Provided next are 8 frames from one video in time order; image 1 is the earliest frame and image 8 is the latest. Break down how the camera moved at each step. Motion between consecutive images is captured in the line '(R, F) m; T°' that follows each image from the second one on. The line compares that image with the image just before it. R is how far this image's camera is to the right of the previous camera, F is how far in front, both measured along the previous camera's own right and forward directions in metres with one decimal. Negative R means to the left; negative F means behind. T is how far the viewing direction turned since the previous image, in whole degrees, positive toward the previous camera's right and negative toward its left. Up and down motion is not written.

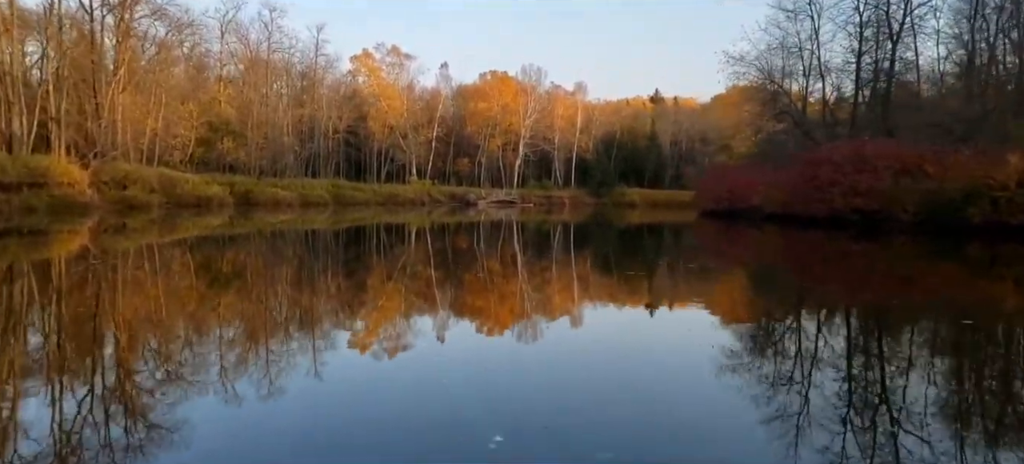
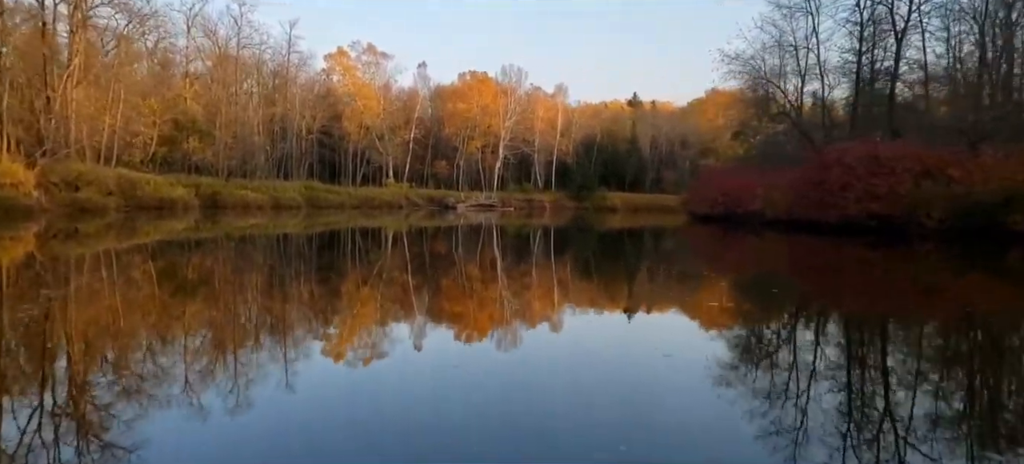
(-0.1, +0.6) m; +2°
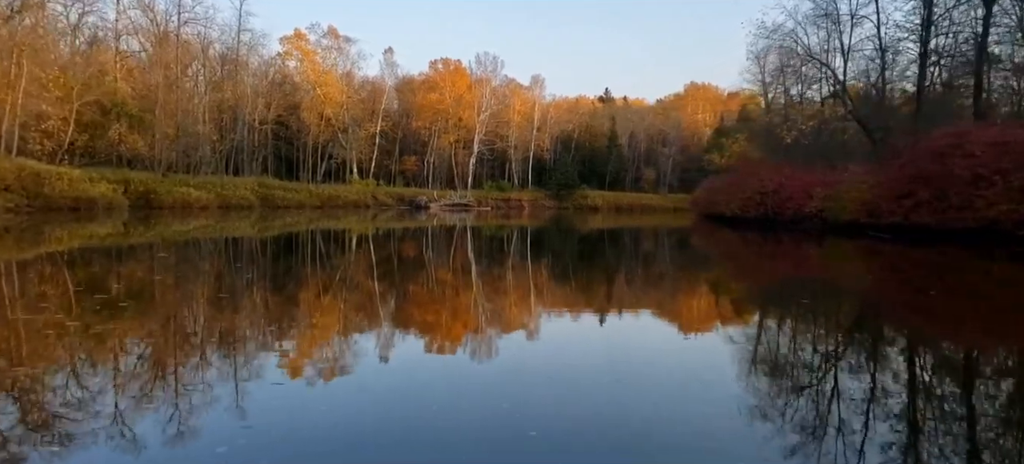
(-0.4, +1.7) m; +3°
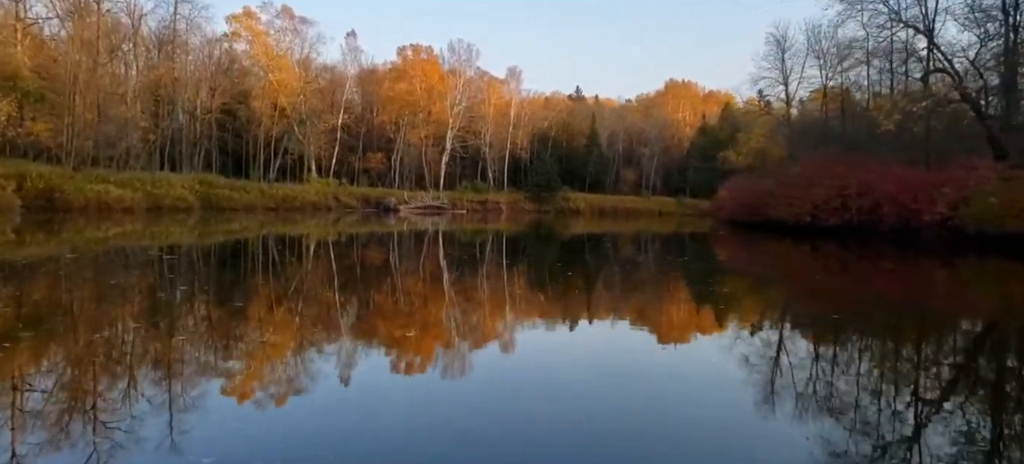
(-0.5, +2.0) m; +3°
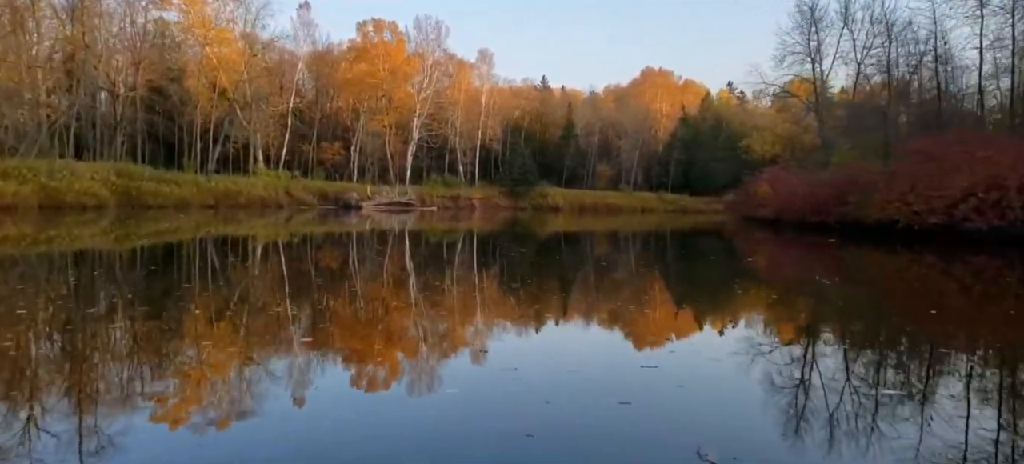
(-0.5, +2.0) m; +4°
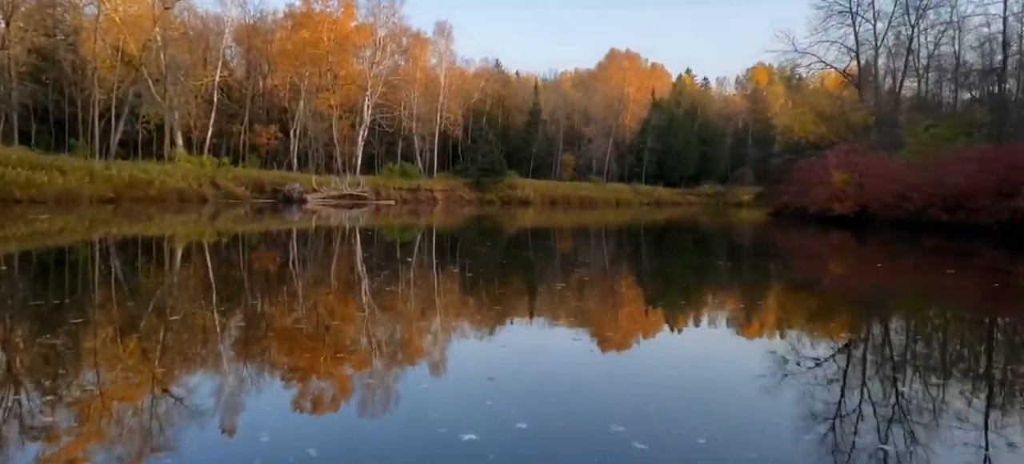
(-0.5, +2.2) m; +4°
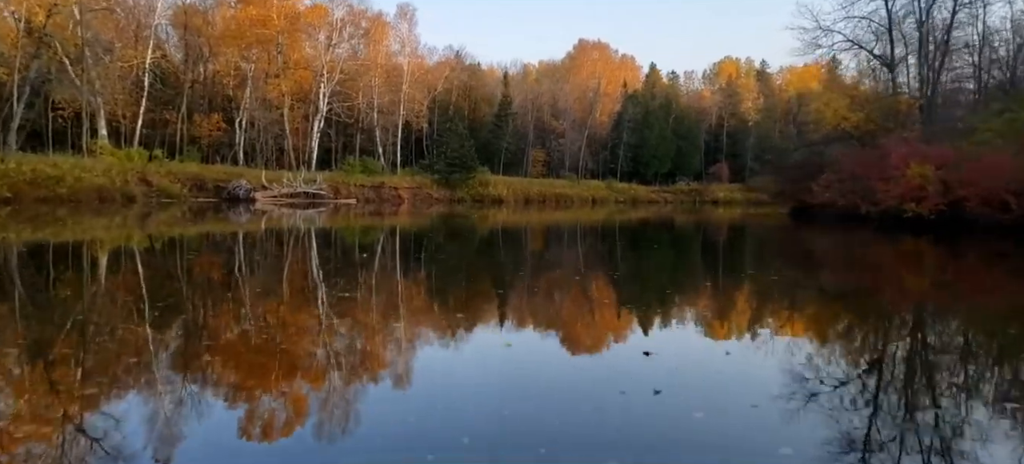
(-0.3, +1.4) m; +3°
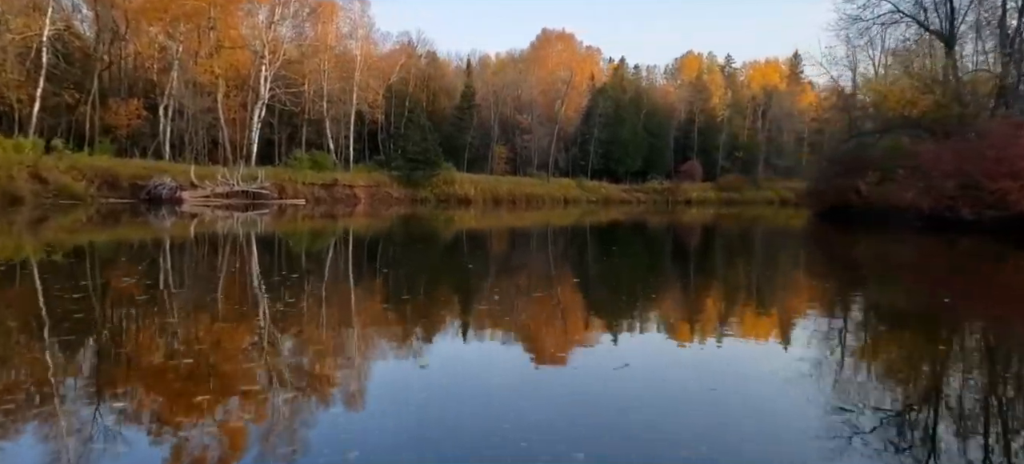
(-0.4, +1.6) m; +4°
